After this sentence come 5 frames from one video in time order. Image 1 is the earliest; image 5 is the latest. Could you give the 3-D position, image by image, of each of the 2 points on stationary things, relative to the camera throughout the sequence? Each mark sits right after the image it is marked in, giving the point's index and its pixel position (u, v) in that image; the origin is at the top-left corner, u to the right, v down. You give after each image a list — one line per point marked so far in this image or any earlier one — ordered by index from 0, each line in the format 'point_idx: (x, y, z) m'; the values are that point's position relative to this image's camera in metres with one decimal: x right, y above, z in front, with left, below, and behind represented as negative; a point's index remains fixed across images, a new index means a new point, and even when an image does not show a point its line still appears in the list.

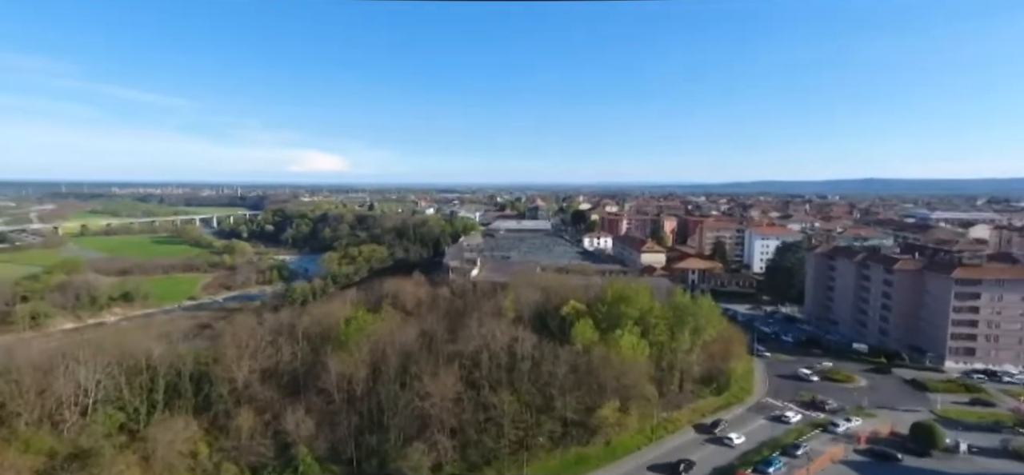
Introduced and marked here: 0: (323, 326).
0: (-3.3, -1.5, +9.0) m
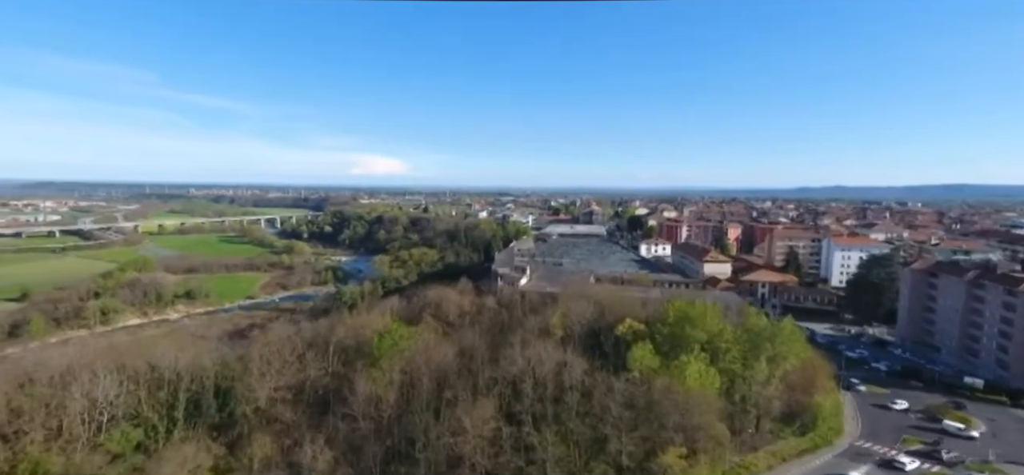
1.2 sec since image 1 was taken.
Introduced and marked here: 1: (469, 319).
0: (-2.5, -1.7, +8.4) m
1: (-0.9, -1.7, +10.7) m
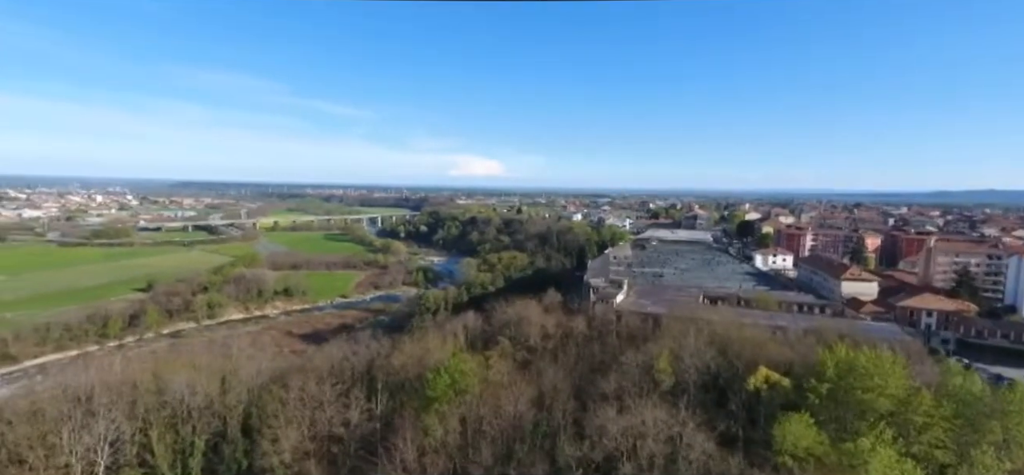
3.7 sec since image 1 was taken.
0: (-1.3, -1.8, +6.9) m
1: (+0.7, -1.9, +8.9) m
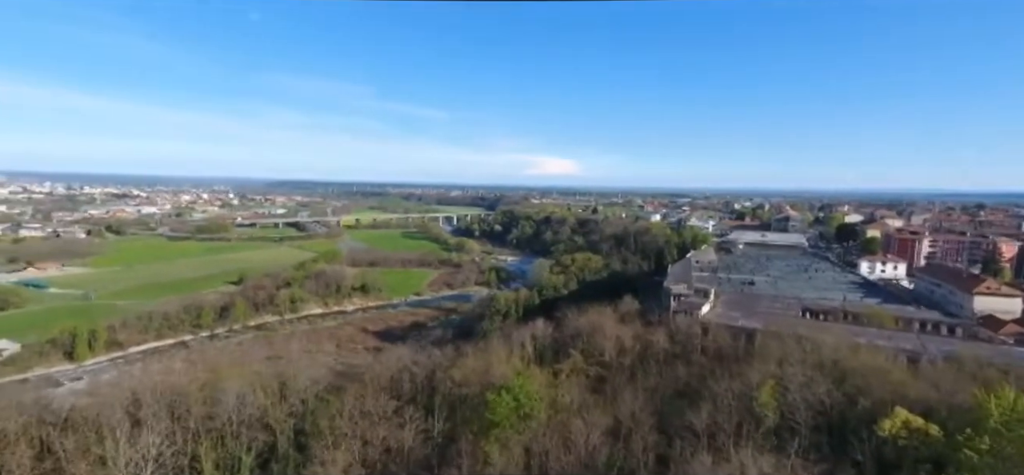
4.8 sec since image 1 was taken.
0: (-0.5, -1.8, +6.3) m
1: (+1.9, -2.0, +8.0) m
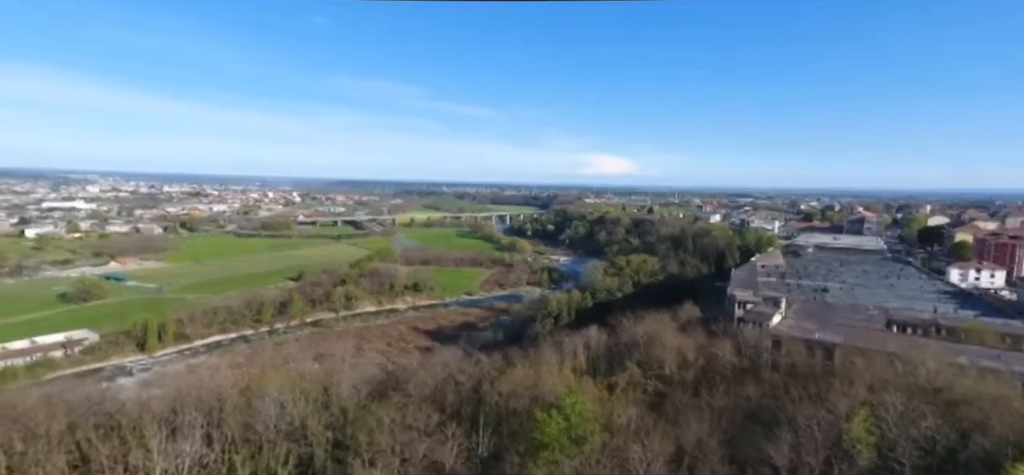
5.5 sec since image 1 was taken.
0: (+0.1, -1.9, +5.9) m
1: (+2.6, -2.0, +7.3) m
